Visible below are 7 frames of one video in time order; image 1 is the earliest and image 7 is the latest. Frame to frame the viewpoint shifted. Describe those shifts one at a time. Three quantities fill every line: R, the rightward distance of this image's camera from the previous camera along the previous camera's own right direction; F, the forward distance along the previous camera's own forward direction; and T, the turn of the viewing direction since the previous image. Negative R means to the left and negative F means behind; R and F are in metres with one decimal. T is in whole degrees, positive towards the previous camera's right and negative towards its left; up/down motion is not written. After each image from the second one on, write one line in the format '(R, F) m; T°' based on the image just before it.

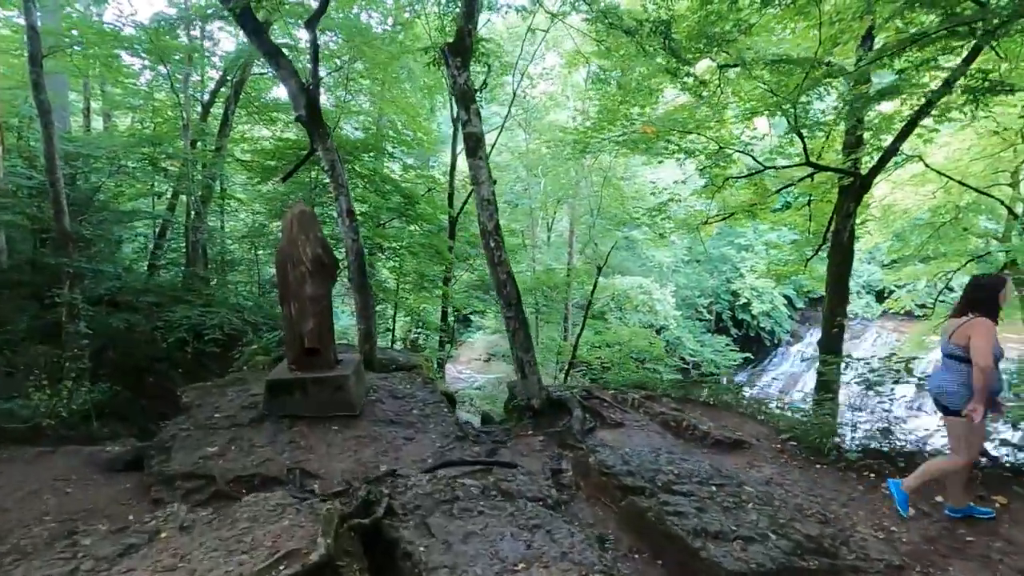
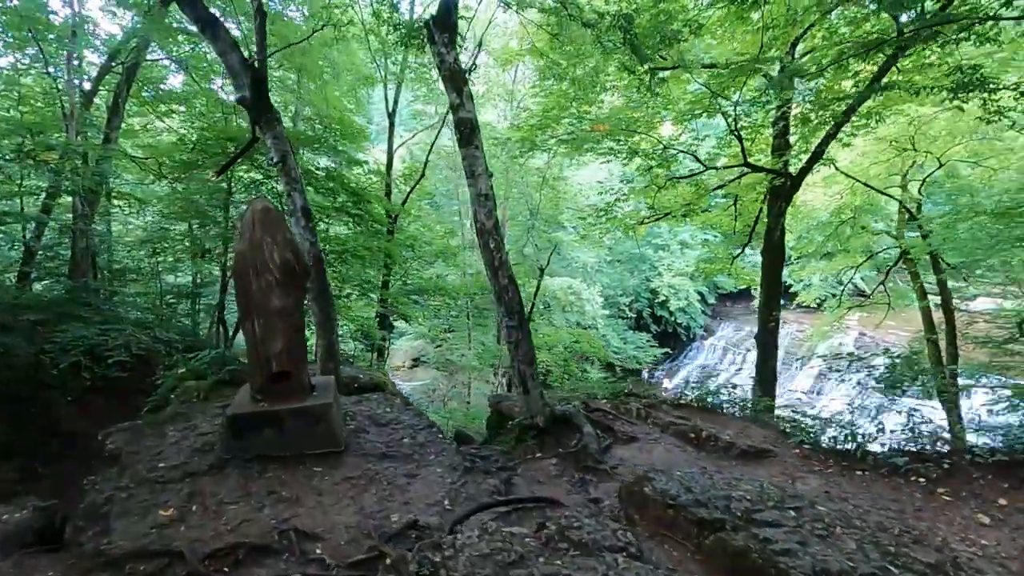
(-0.7, +0.6) m; +9°
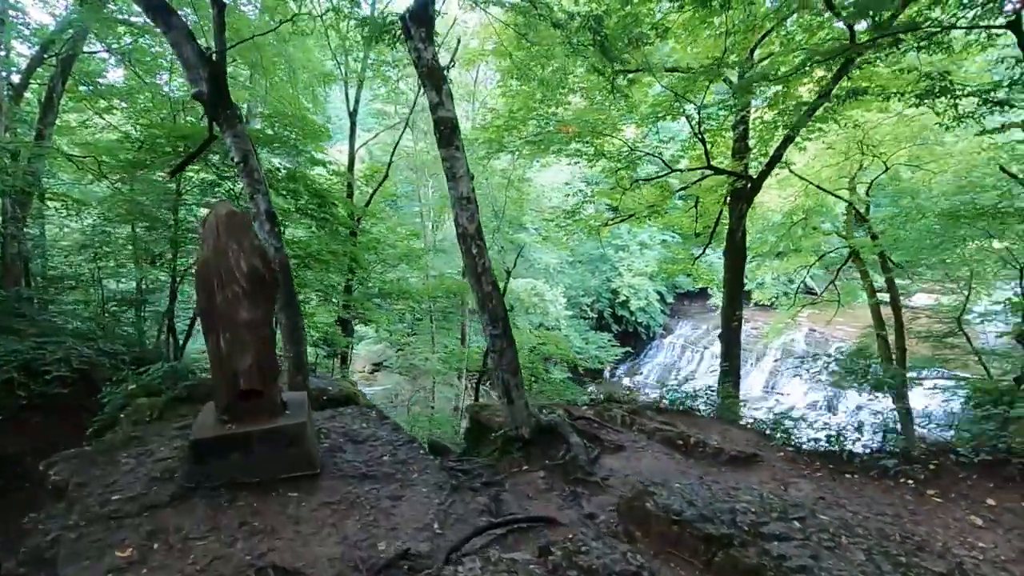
(-0.2, +0.2) m; +4°
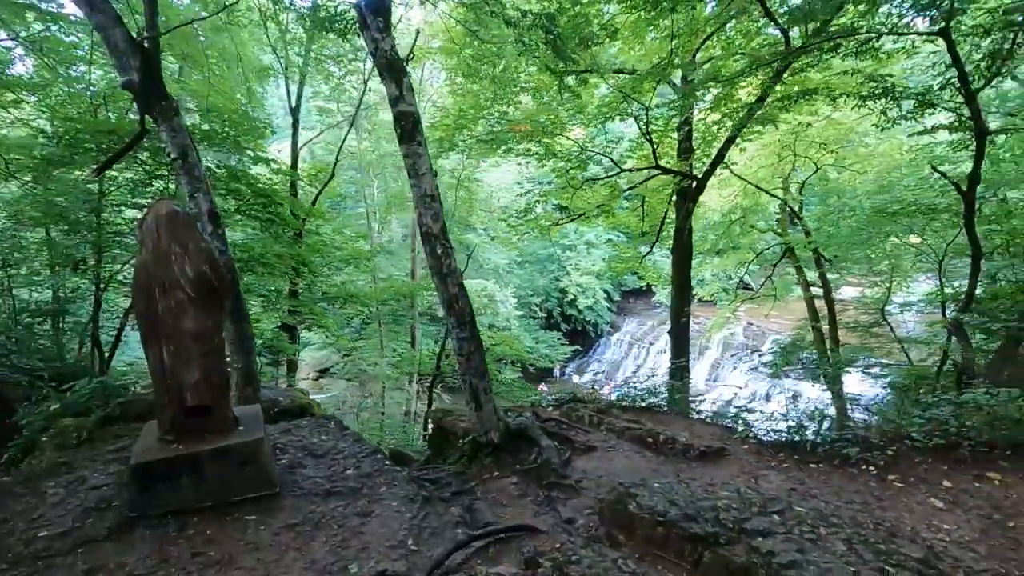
(-0.2, +0.1) m; +6°
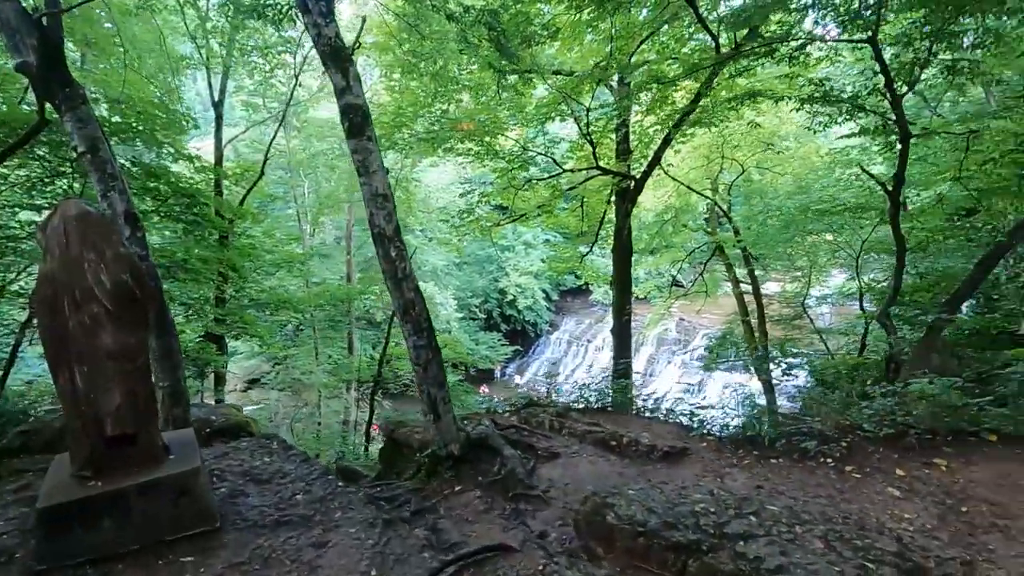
(-0.2, +0.2) m; +7°
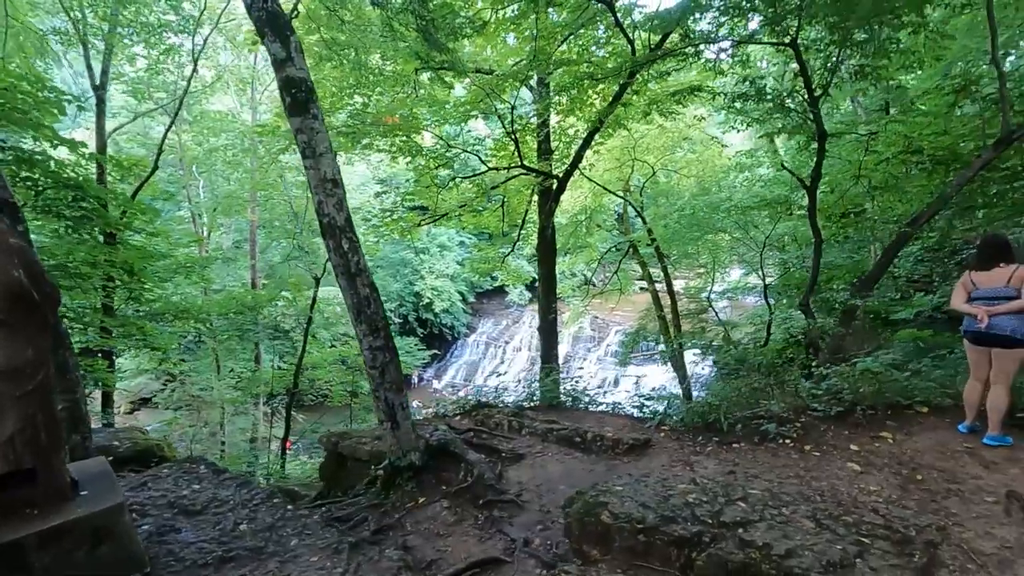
(-0.4, +0.3) m; +9°
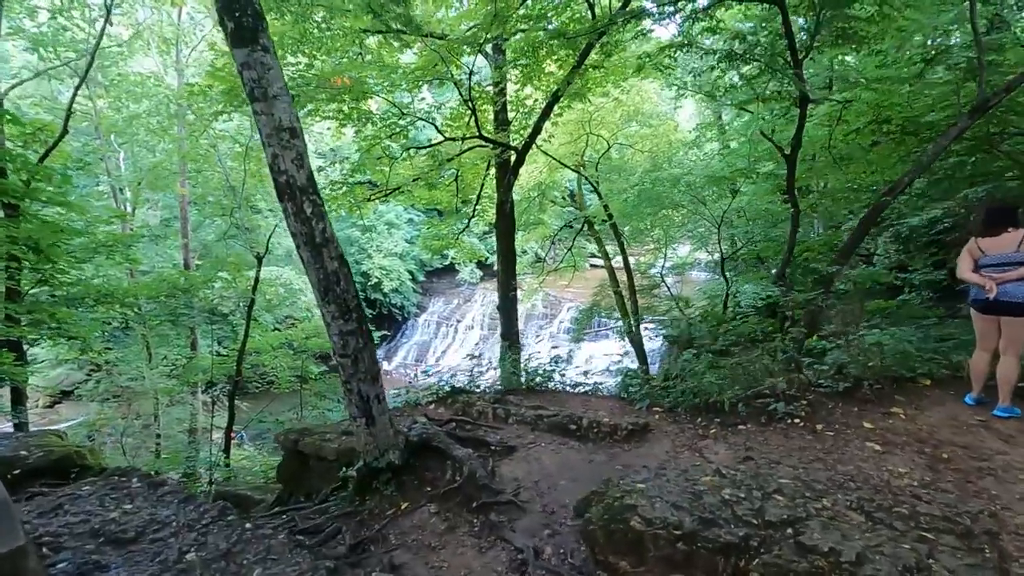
(-0.3, +0.5) m; +6°
